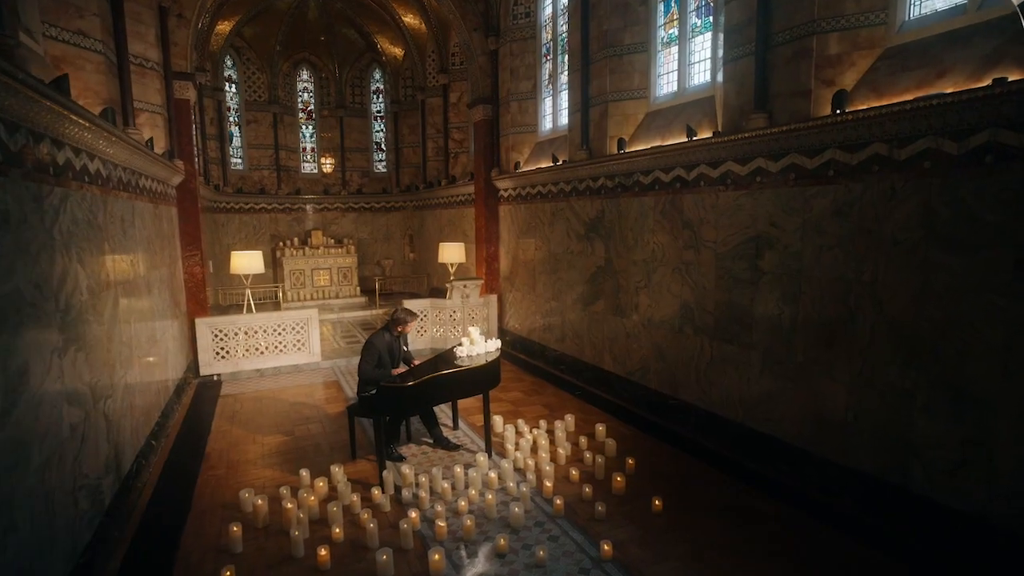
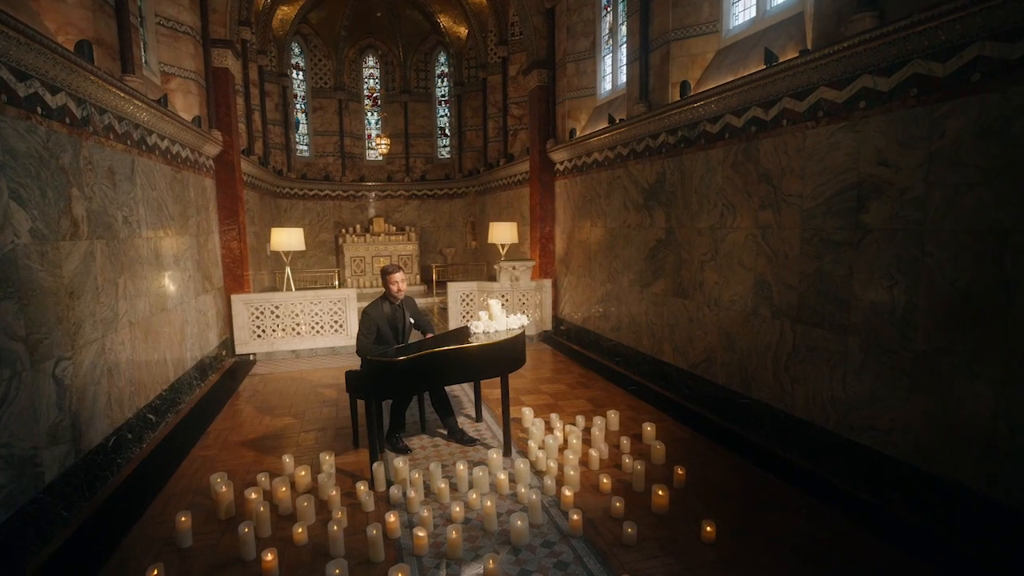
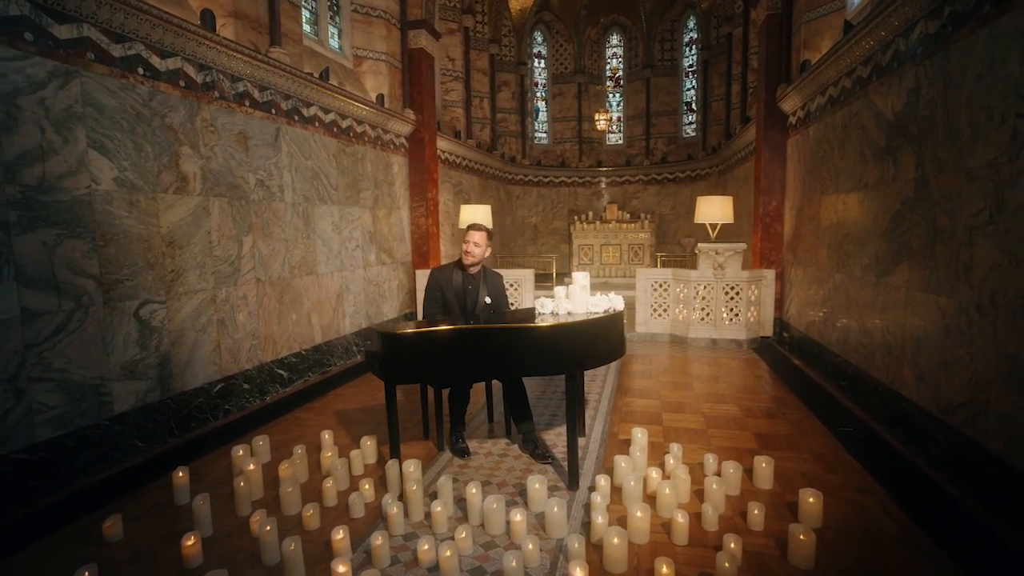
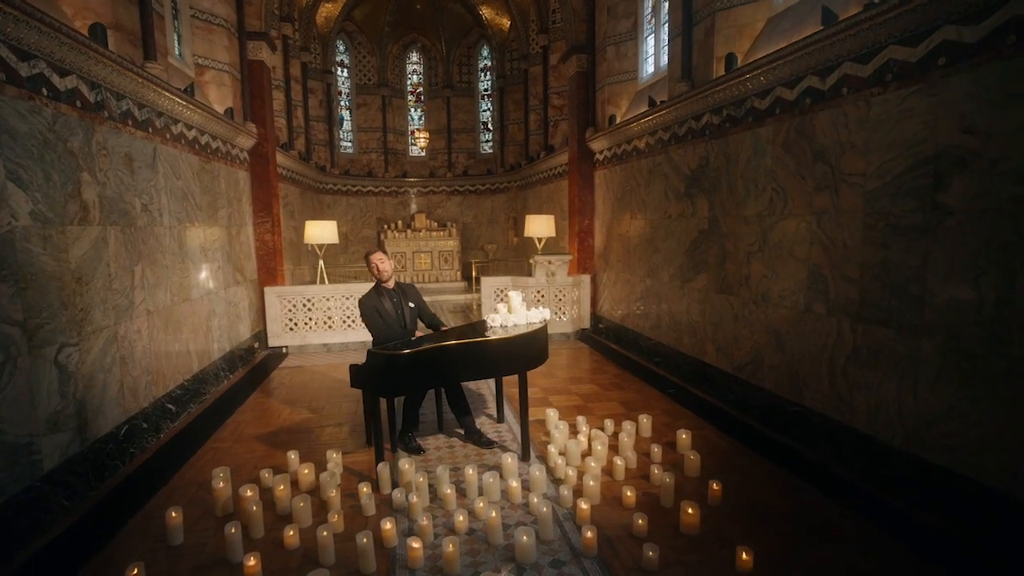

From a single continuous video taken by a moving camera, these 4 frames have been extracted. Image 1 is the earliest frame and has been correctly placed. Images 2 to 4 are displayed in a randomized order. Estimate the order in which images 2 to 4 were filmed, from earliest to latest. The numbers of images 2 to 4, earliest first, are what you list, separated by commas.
2, 4, 3
